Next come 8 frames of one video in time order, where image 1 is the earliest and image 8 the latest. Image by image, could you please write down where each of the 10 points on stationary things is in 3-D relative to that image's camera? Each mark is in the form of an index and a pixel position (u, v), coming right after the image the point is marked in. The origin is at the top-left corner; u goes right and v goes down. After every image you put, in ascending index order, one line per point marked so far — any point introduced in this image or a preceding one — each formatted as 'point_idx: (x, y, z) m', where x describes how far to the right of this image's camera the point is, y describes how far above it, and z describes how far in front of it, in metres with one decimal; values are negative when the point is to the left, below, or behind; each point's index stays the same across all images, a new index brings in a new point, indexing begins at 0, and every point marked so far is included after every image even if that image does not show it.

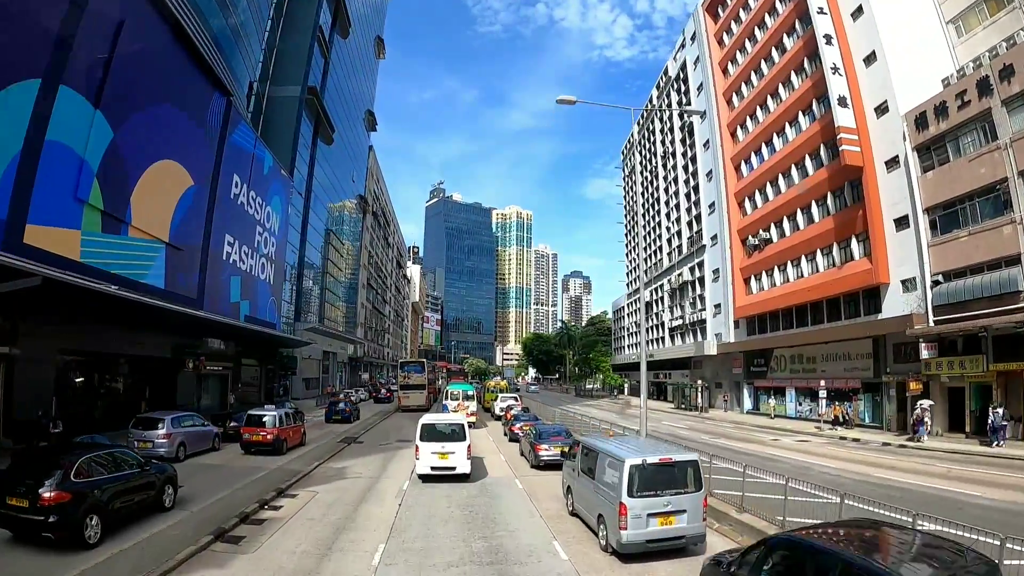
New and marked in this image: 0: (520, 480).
0: (+0.2, -5.8, +17.3) m
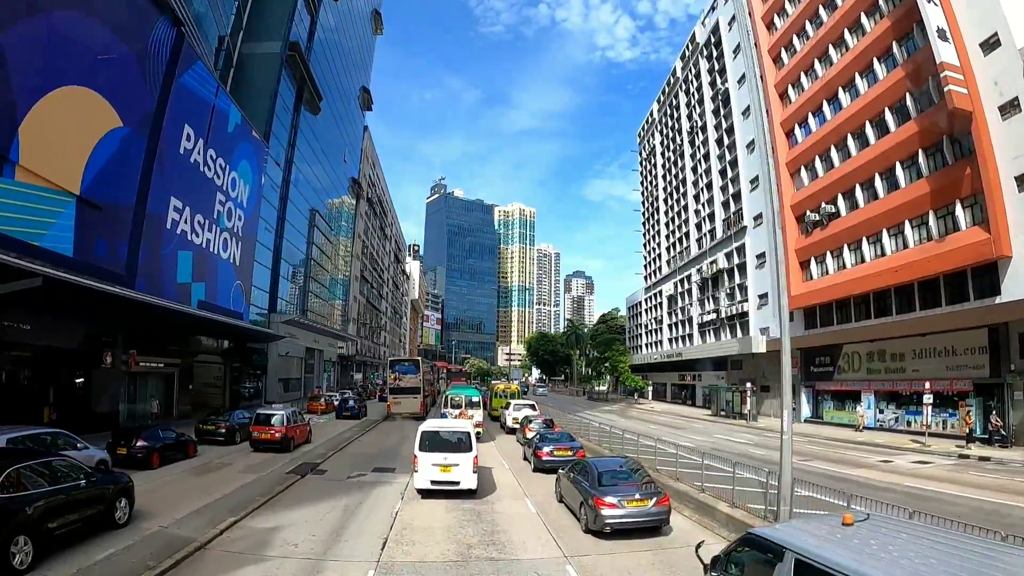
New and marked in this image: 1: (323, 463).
0: (+1.1, -4.6, +9.6) m
1: (-6.0, -5.6, +18.1) m
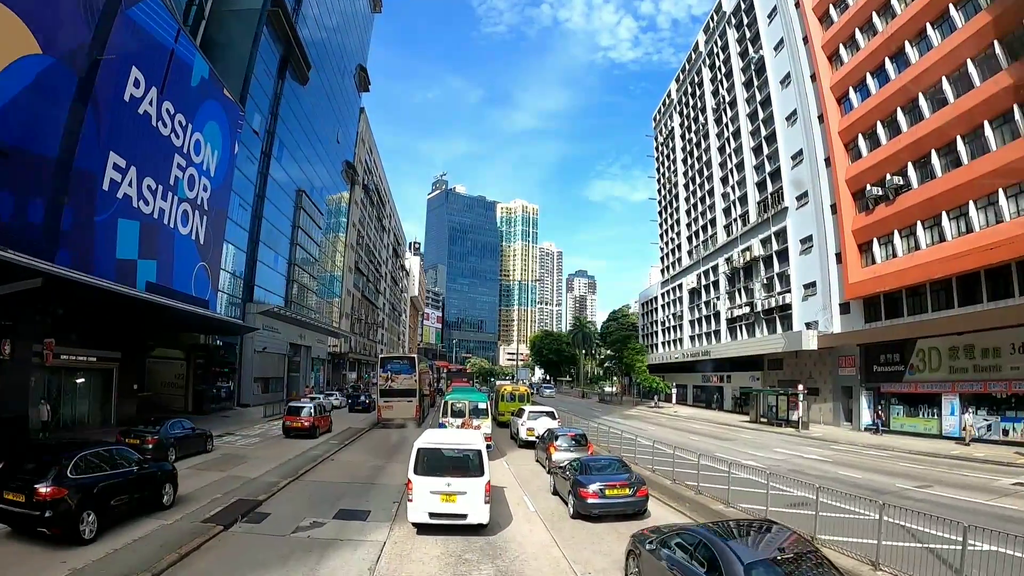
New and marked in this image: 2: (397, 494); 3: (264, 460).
0: (+1.7, -3.6, +3.9) m
1: (-5.3, -4.7, +12.5) m
2: (-2.7, -4.8, +13.2) m
3: (-8.2, -5.7, +19.1) m
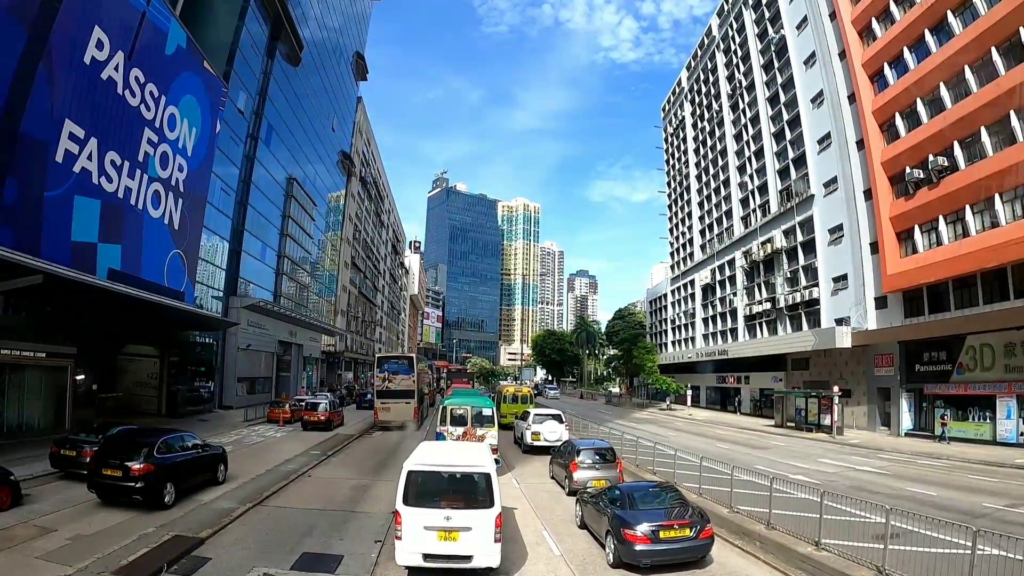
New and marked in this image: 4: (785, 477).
0: (+2.1, -3.1, +0.9) m
1: (-5.0, -4.2, +9.4) m
2: (-2.3, -4.3, +10.2) m
3: (-7.9, -5.2, +16.1) m
4: (+9.0, -6.2, +19.0) m
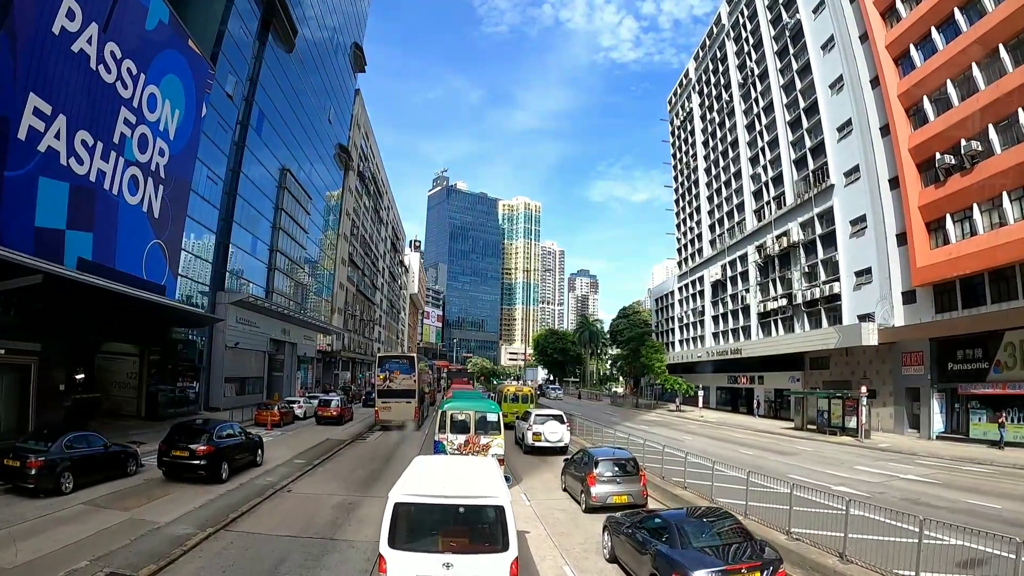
0: (+2.3, -2.8, -1.1) m
1: (-4.7, -3.8, +7.4) m
2: (-2.1, -4.0, +8.2) m
3: (-7.6, -4.9, +14.1) m
4: (+9.2, -5.9, +17.0) m
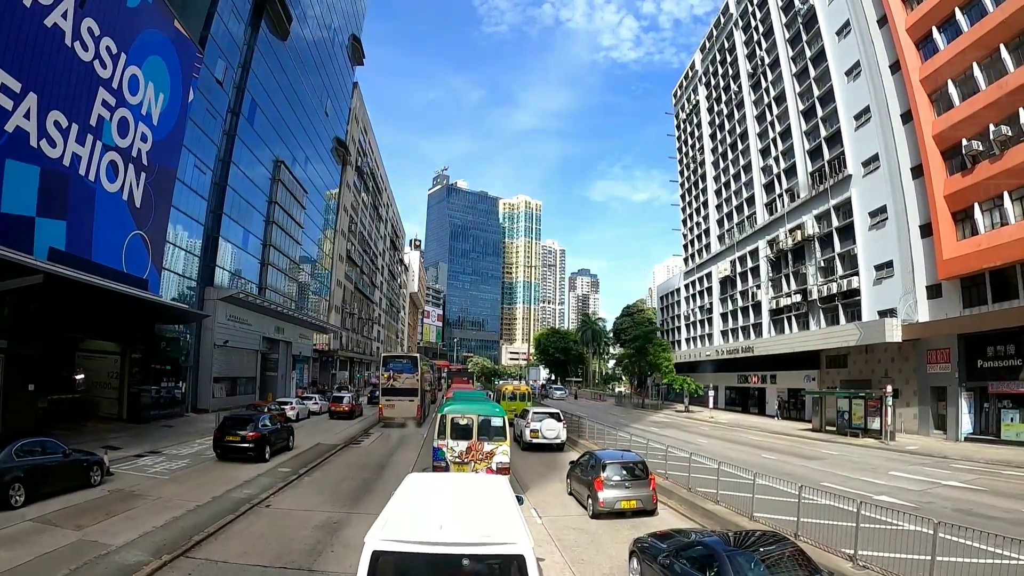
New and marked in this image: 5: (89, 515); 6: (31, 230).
0: (+2.5, -2.5, -2.7) m
1: (-4.5, -3.5, +5.8) m
2: (-1.9, -3.7, +6.6) m
3: (-7.4, -4.6, +12.5) m
4: (+9.4, -5.6, +15.4) m
5: (-8.4, -4.5, +11.4) m
6: (-16.2, +1.9, +19.5) m
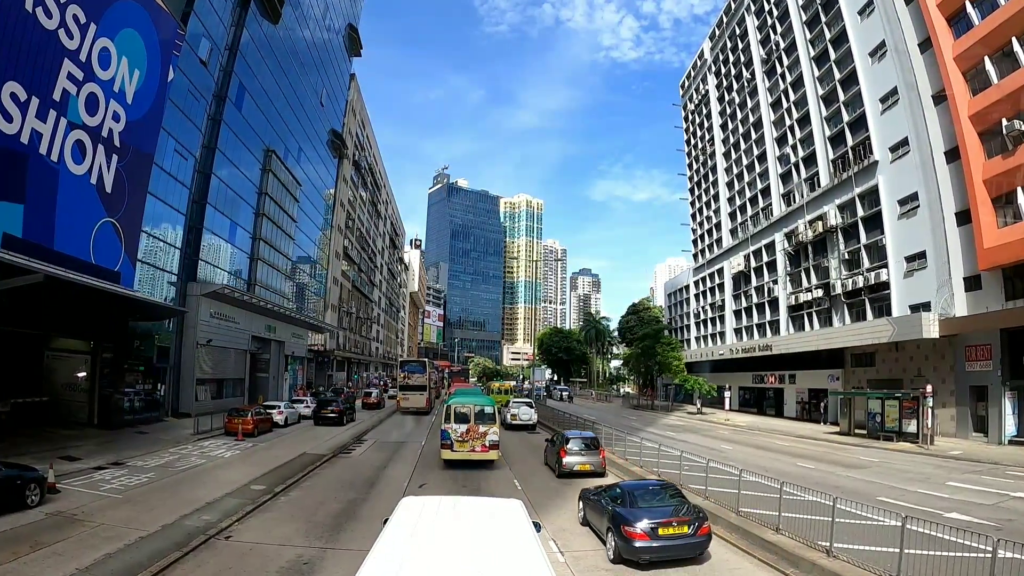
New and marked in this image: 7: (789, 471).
0: (+2.8, -2.1, -4.9) m
1: (-4.2, -3.2, +3.6) m
2: (-1.6, -3.3, +4.4) m
3: (-7.1, -4.3, +10.3) m
4: (+9.7, -5.2, +13.2) m
5: (-8.1, -4.2, +9.2) m
6: (-16.0, +2.2, +17.4) m
7: (+9.3, -6.1, +19.4) m
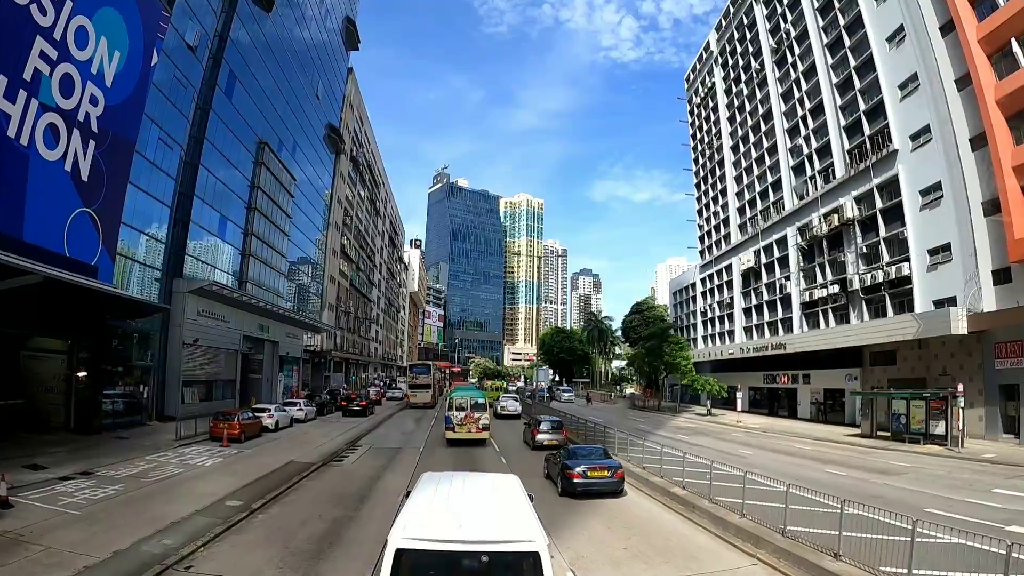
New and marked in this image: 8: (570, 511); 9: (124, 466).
0: (+3.0, -1.8, -6.4) m
1: (-4.0, -3.0, +2.2) m
2: (-1.4, -3.1, +2.9) m
3: (-6.9, -4.0, +8.8) m
4: (+9.9, -4.9, +11.7) m
5: (-7.9, -3.9, +7.8) m
6: (-15.8, +2.4, +15.9) m
7: (+9.5, -5.9, +17.9) m
8: (+1.4, -4.8, +12.3) m
9: (-10.7, -5.0, +16.0) m
